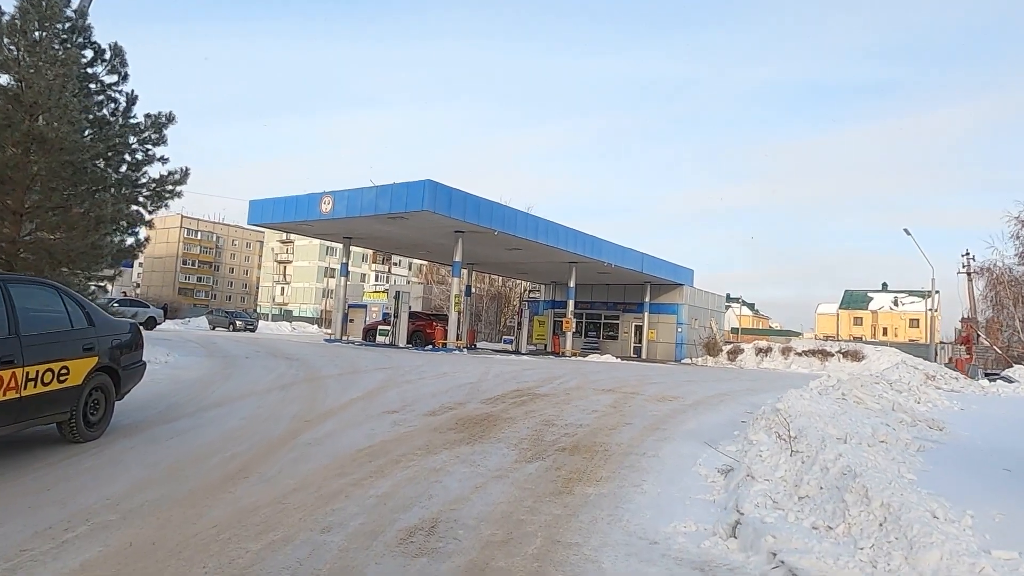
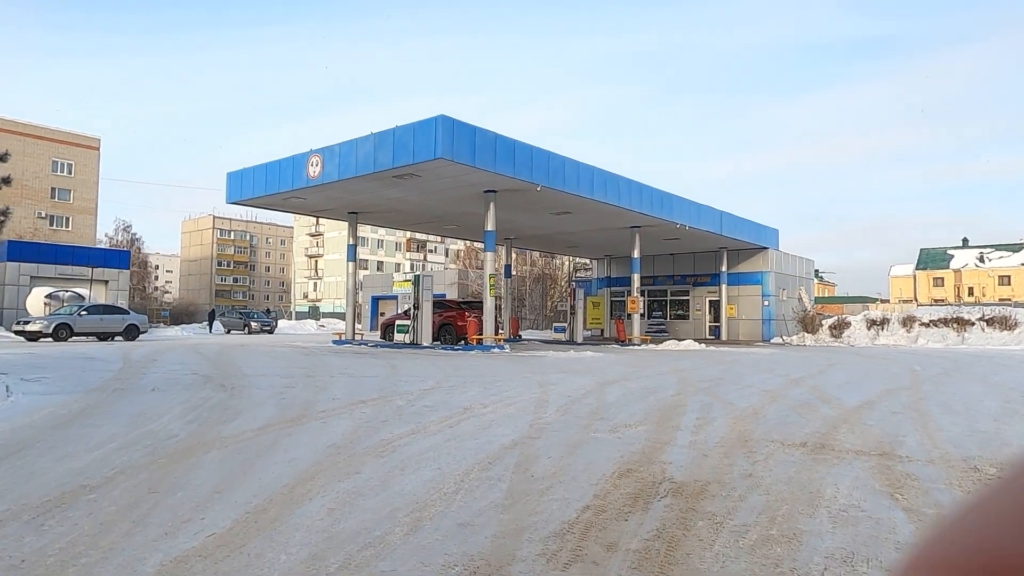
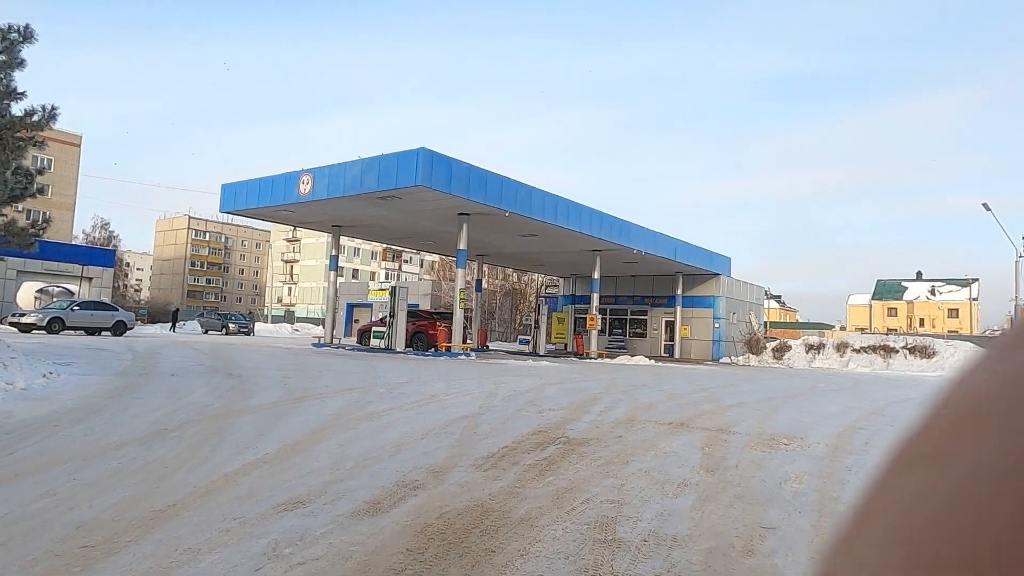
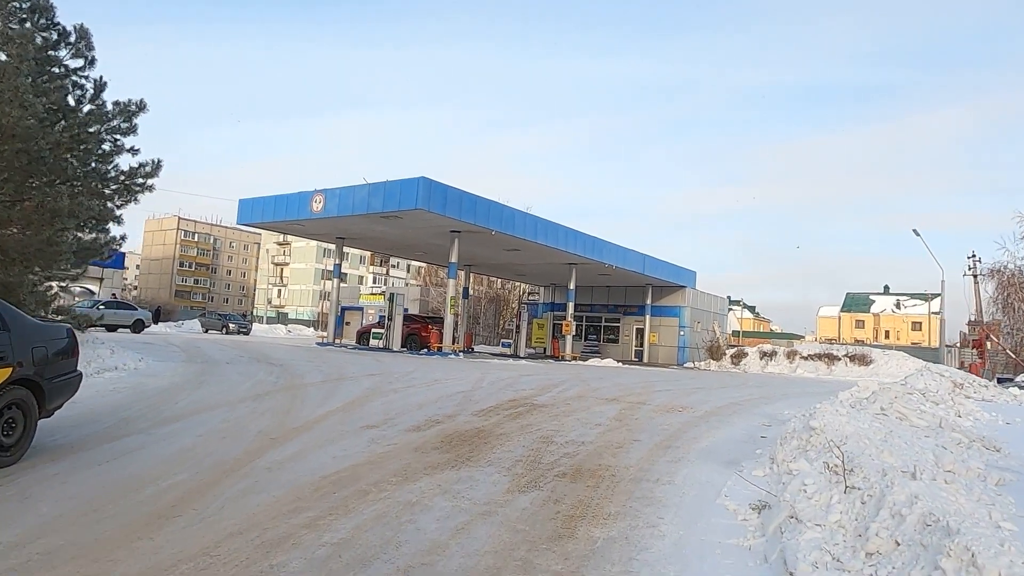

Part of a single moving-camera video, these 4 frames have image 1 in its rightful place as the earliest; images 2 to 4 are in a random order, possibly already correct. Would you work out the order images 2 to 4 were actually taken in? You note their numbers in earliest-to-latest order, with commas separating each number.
4, 3, 2
